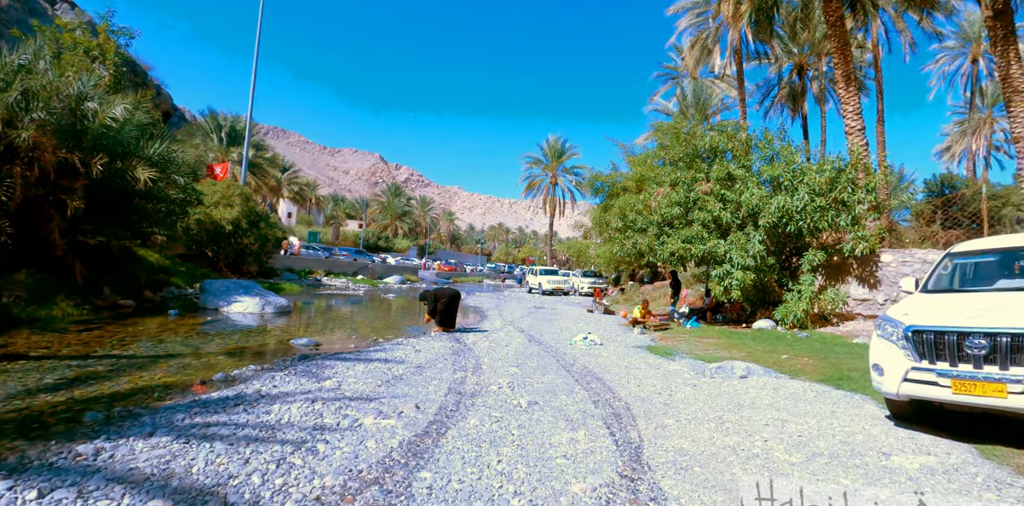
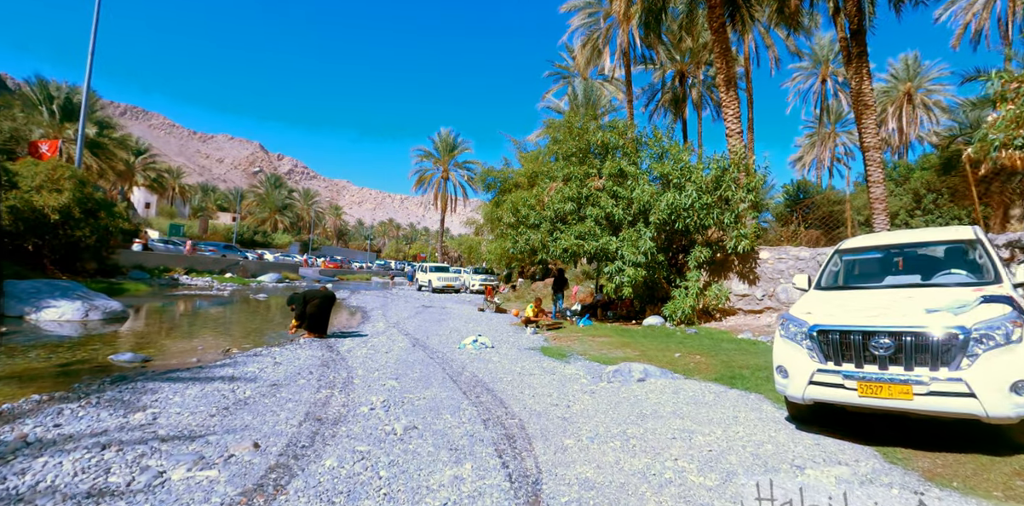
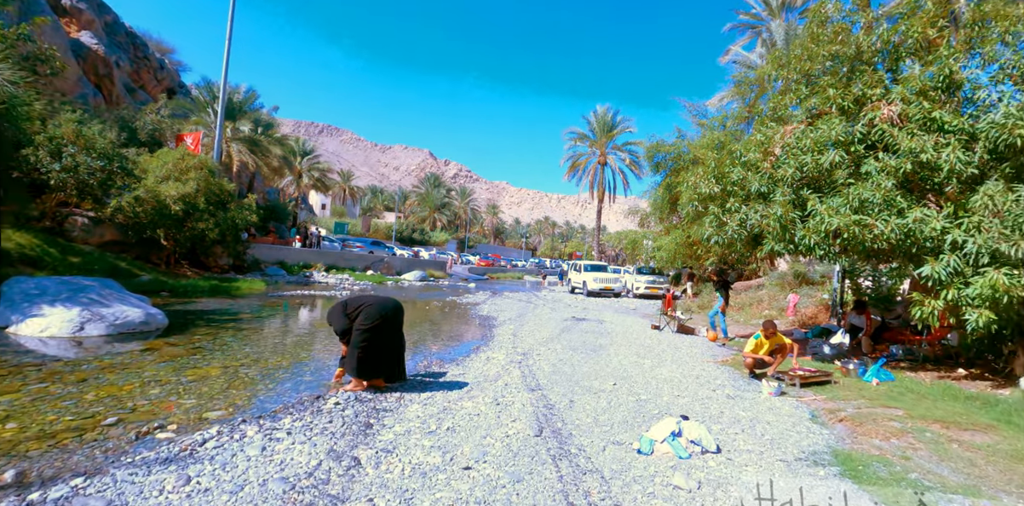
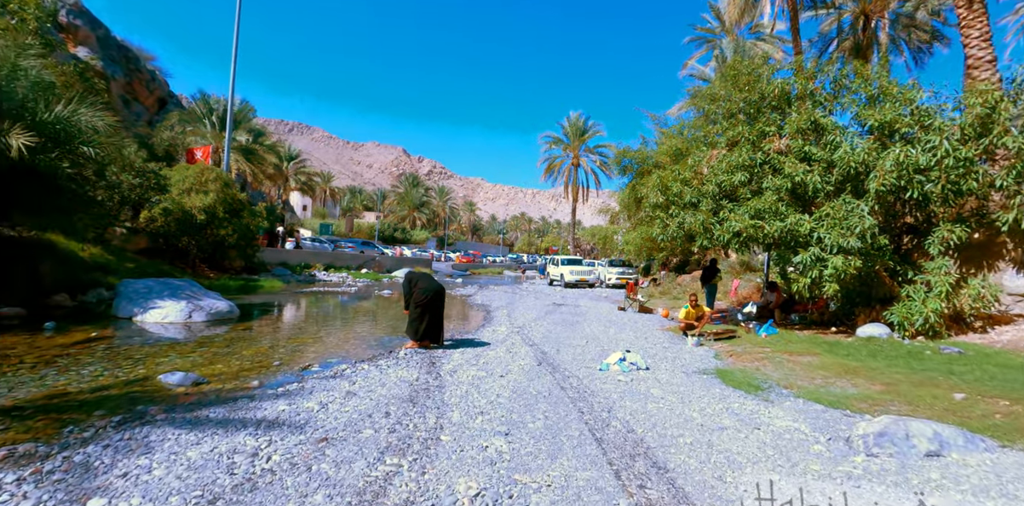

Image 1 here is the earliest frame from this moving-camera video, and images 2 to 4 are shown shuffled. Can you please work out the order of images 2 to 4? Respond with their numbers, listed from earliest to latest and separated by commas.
2, 4, 3
